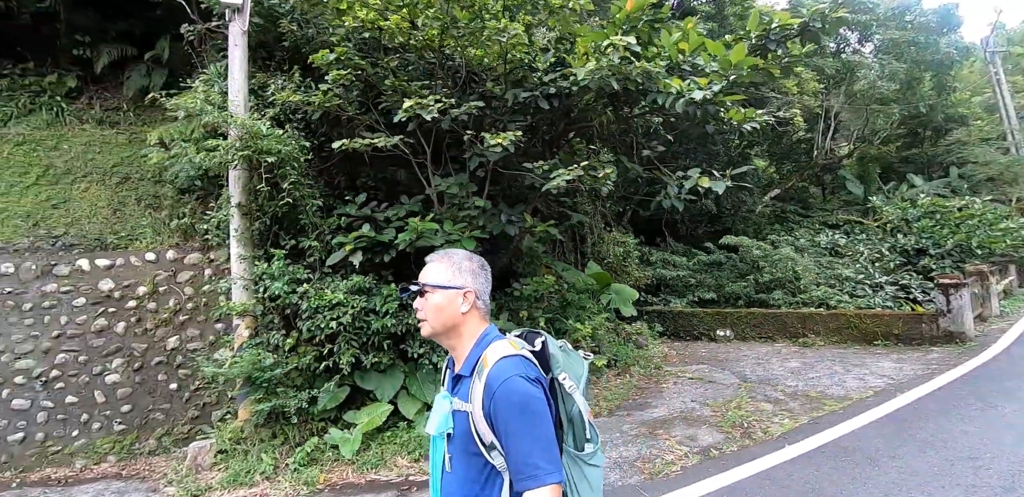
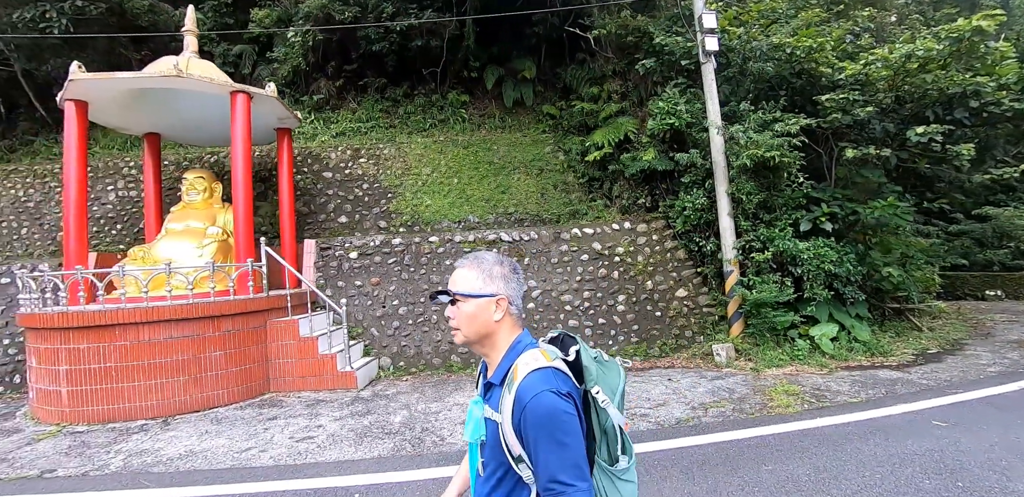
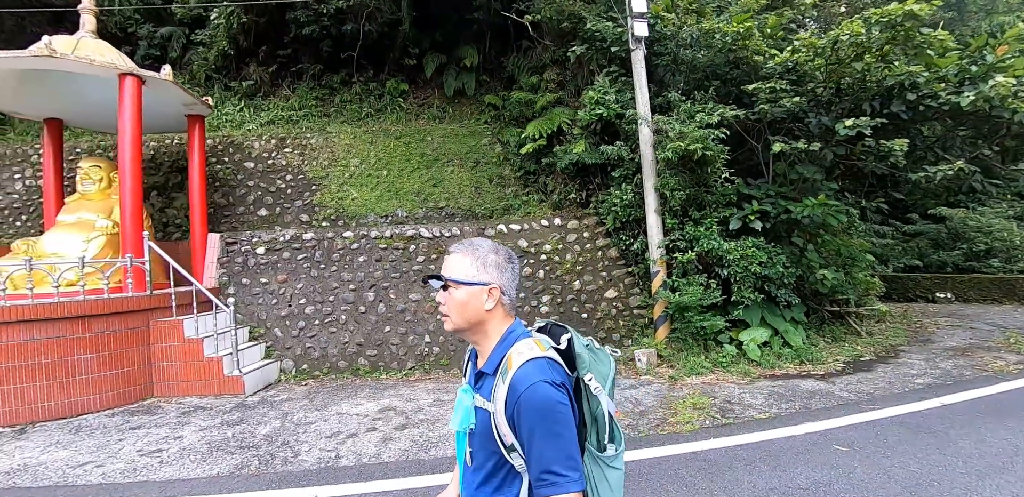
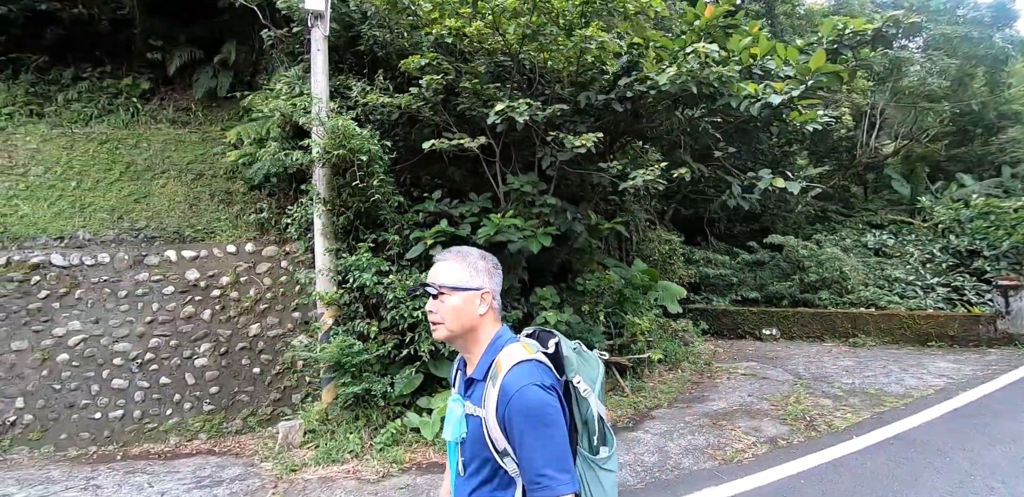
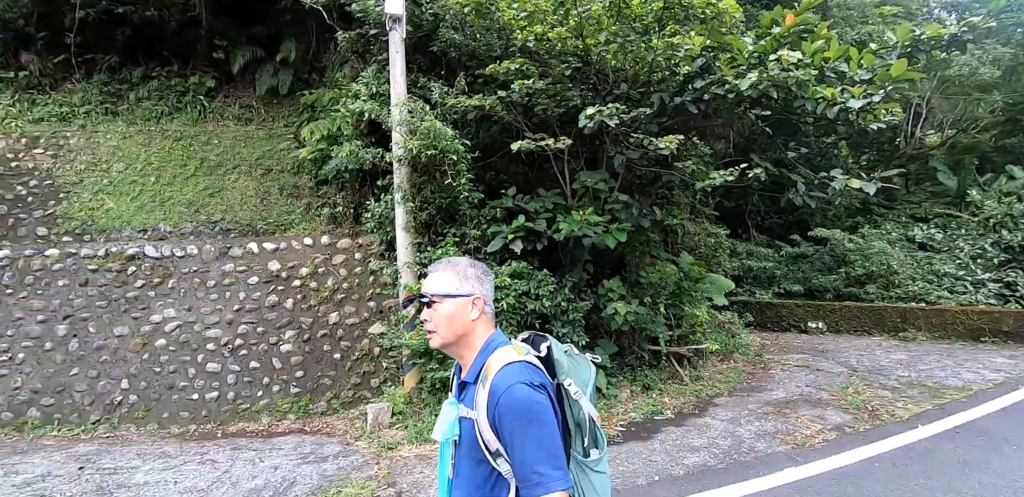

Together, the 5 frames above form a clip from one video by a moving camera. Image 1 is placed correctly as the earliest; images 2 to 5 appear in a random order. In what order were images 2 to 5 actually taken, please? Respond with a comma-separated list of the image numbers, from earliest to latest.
4, 5, 3, 2
